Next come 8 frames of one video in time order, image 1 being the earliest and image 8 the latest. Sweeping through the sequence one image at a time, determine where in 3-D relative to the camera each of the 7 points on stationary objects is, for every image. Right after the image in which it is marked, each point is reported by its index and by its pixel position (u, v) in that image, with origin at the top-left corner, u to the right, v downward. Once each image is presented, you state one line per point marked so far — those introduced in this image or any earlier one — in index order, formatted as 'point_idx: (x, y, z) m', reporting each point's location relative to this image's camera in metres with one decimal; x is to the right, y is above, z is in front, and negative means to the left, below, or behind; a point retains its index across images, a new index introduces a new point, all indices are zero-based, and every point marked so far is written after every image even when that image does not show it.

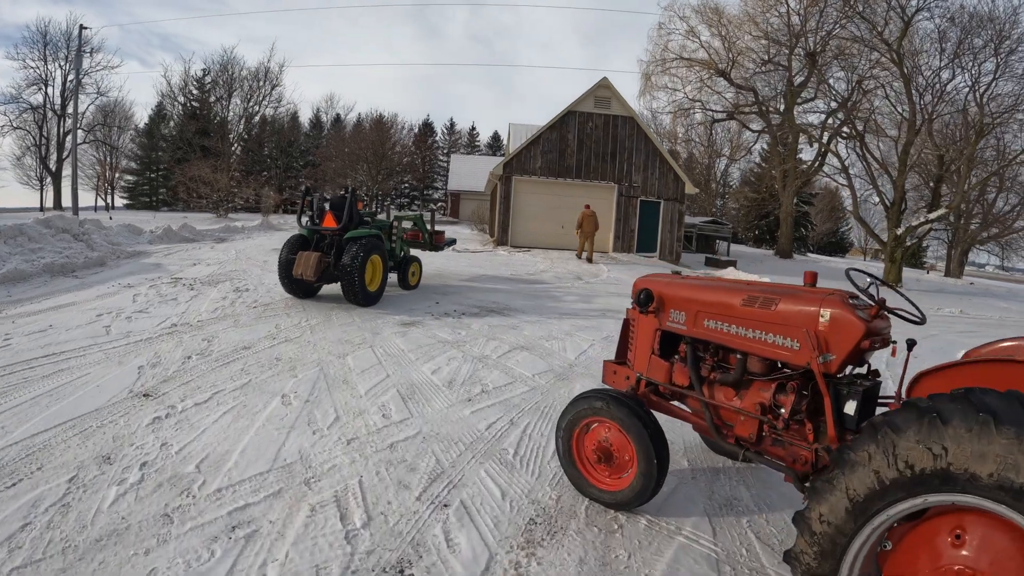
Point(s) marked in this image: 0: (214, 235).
0: (-5.2, +0.8, +18.8) m
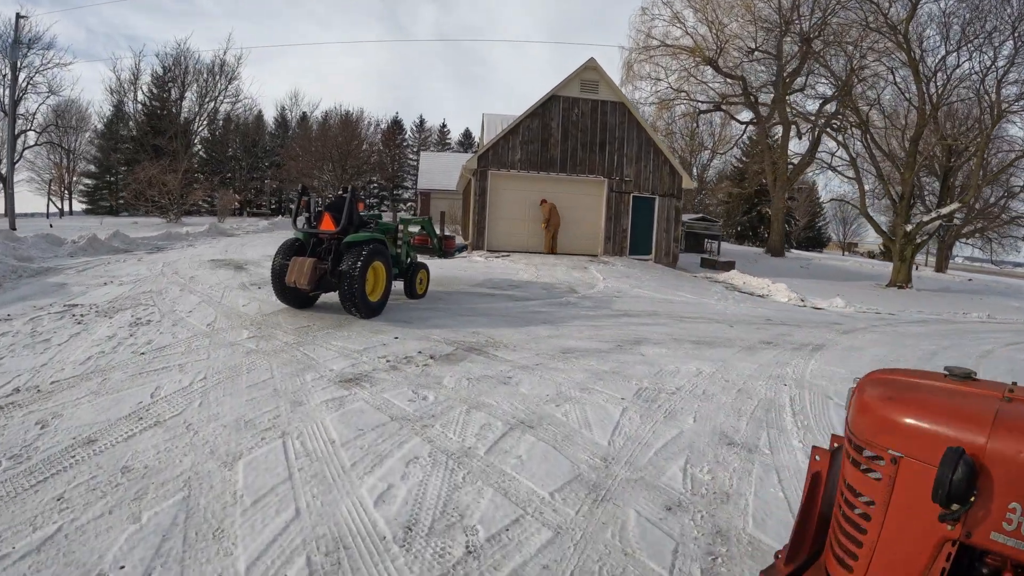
0: (-5.5, +0.6, +16.6) m
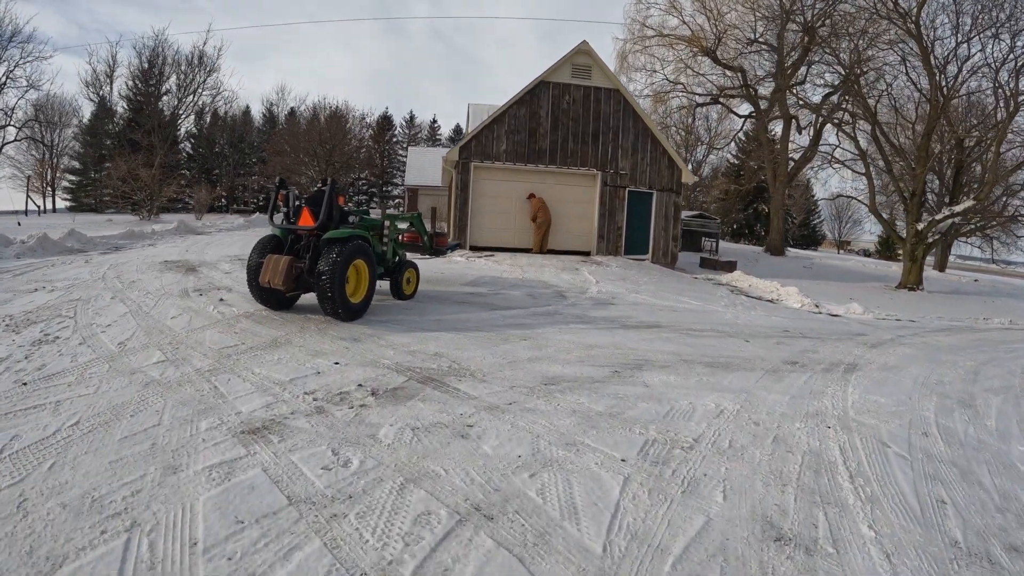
0: (-5.7, +0.6, +15.4) m
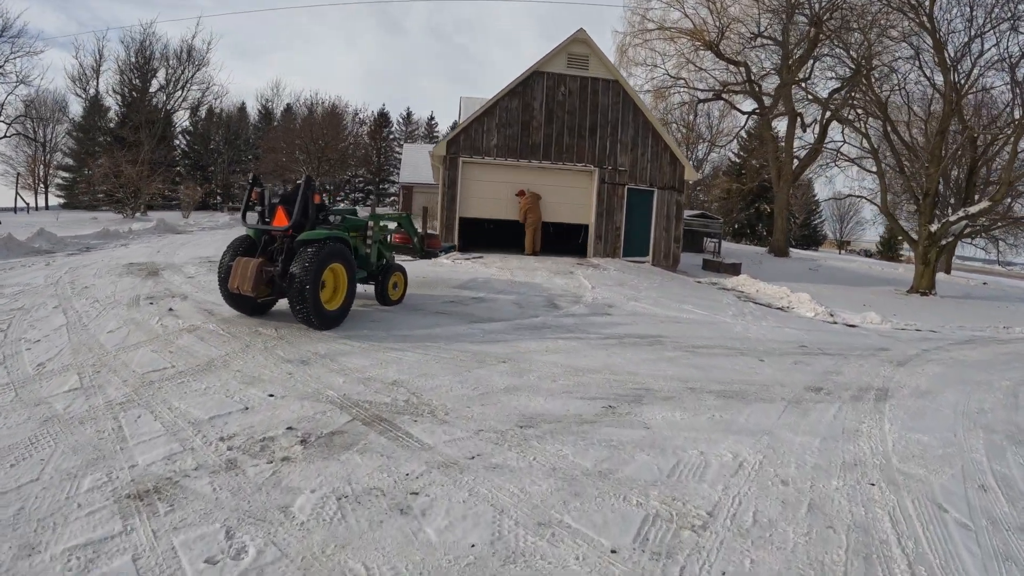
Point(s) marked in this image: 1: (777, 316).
0: (-5.8, +0.5, +14.6) m
1: (+2.0, -0.2, +8.0) m
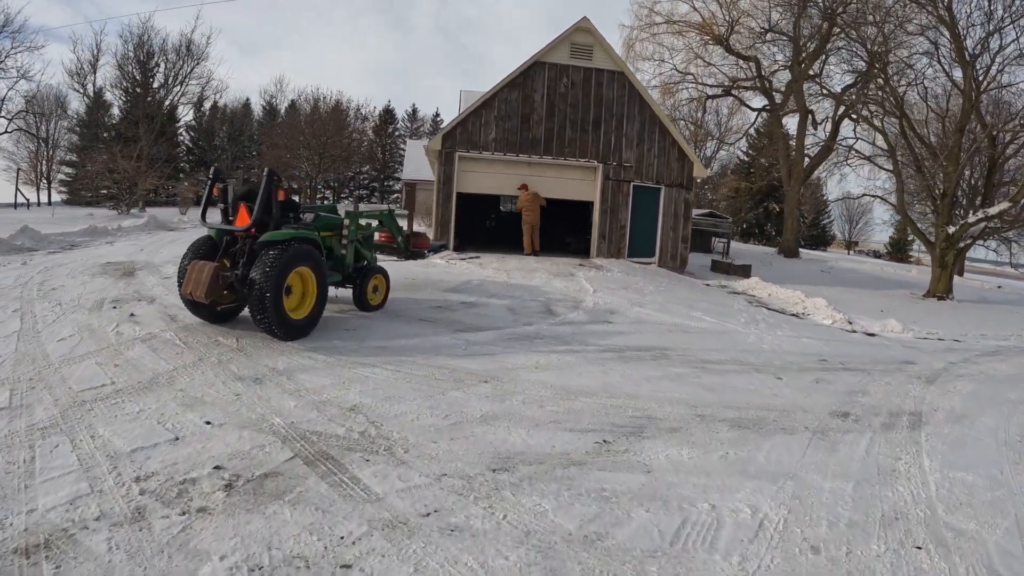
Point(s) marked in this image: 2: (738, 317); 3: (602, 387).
0: (-5.8, +0.6, +14.0) m
1: (+1.9, -0.3, +7.4) m
2: (+1.6, -0.2, +7.6) m
3: (+0.3, -0.4, +4.0) m
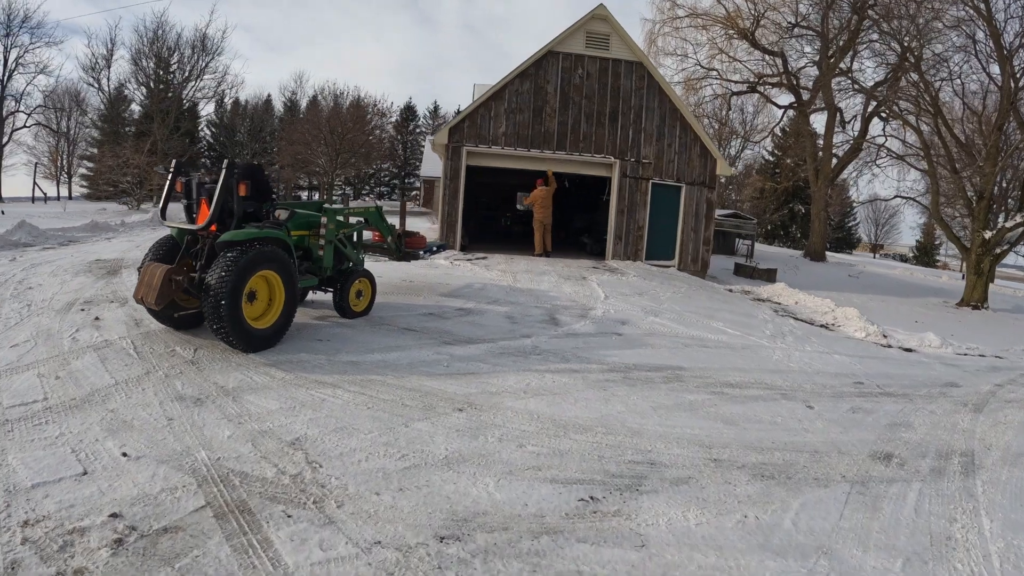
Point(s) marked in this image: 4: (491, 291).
0: (-5.7, +0.6, +13.6) m
1: (+1.9, -0.3, +6.8) m
2: (+1.6, -0.3, +6.9) m
3: (+0.3, -0.4, +3.4) m
4: (-0.2, 0.0, +7.8) m
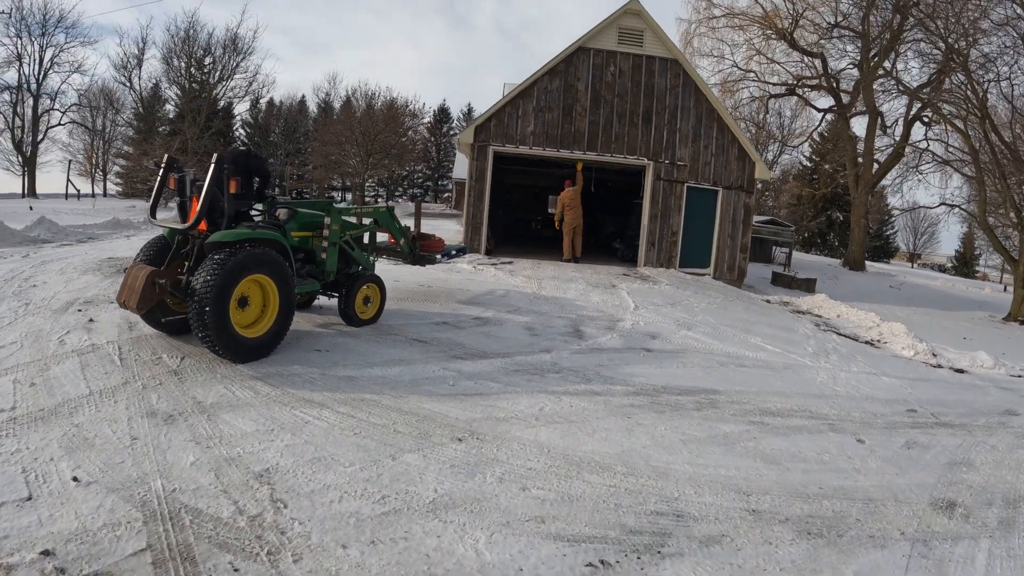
0: (-5.3, +0.6, +13.3) m
1: (+2.0, -0.4, +6.3) m
2: (+1.7, -0.3, +6.4) m
3: (+0.3, -0.4, +2.9) m
4: (0.0, -0.1, +7.4) m
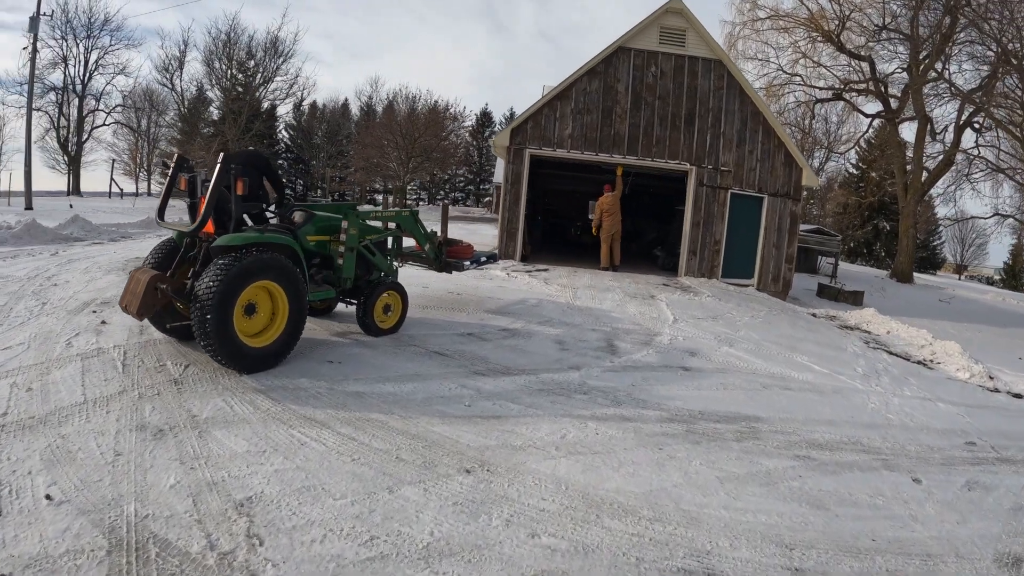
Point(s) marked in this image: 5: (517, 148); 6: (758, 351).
0: (-4.9, +0.6, +13.2) m
1: (+2.2, -0.5, +5.9) m
2: (+1.9, -0.4, +6.0) m
3: (+0.3, -0.5, +2.6) m
4: (+0.2, -0.1, +7.1) m
5: (+0.1, +1.3, +10.5) m
6: (+1.4, -0.4, +6.2) m
